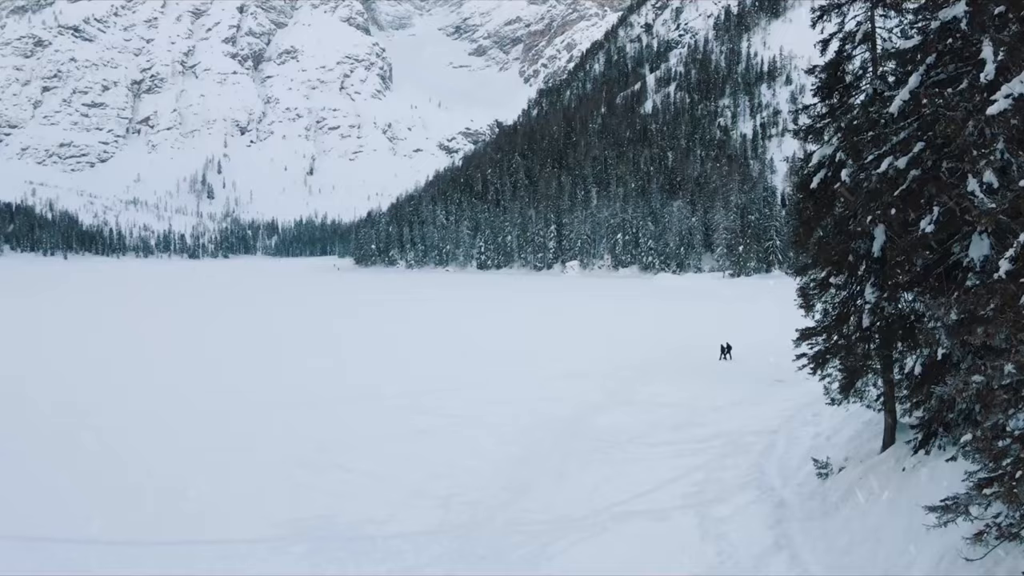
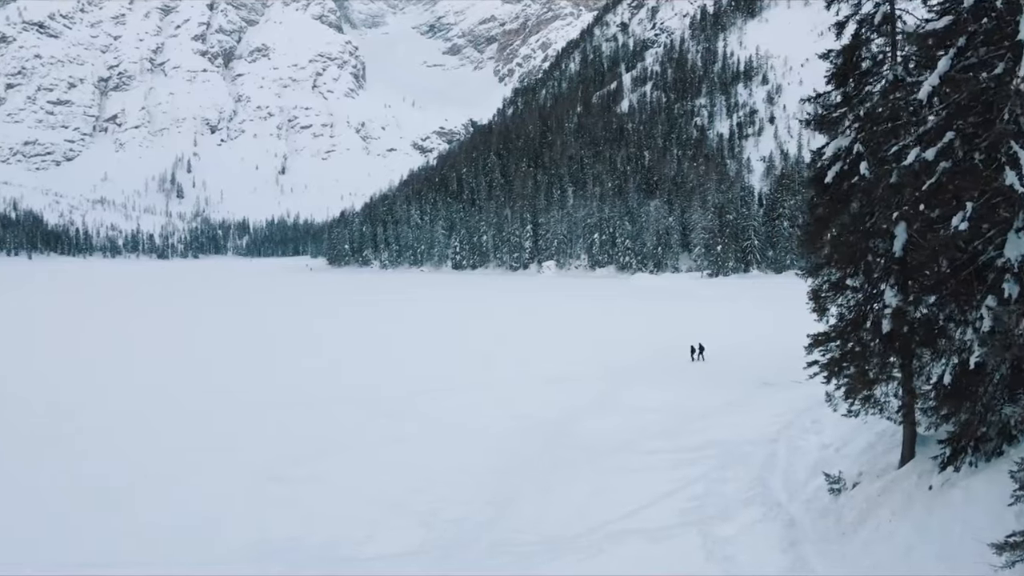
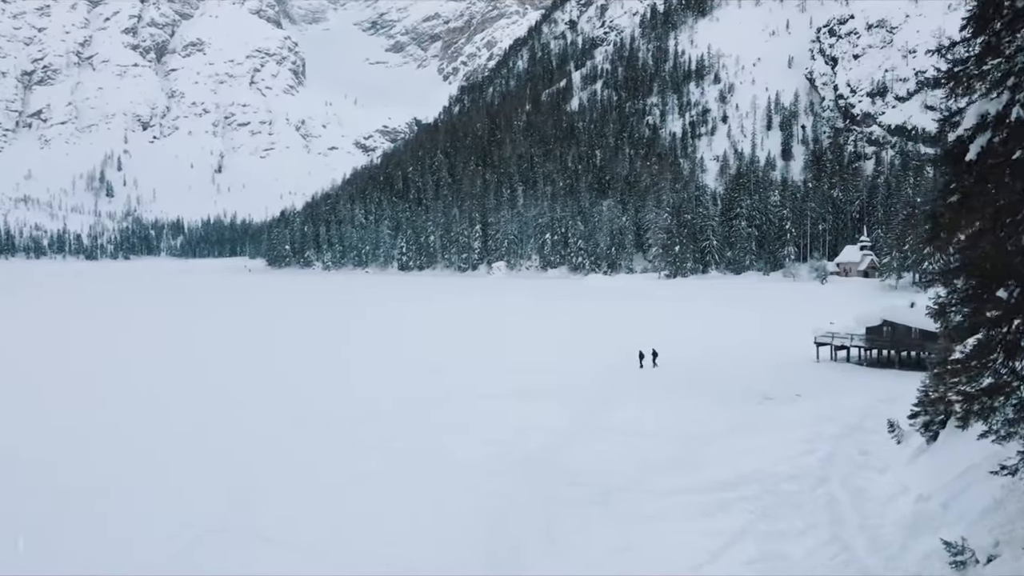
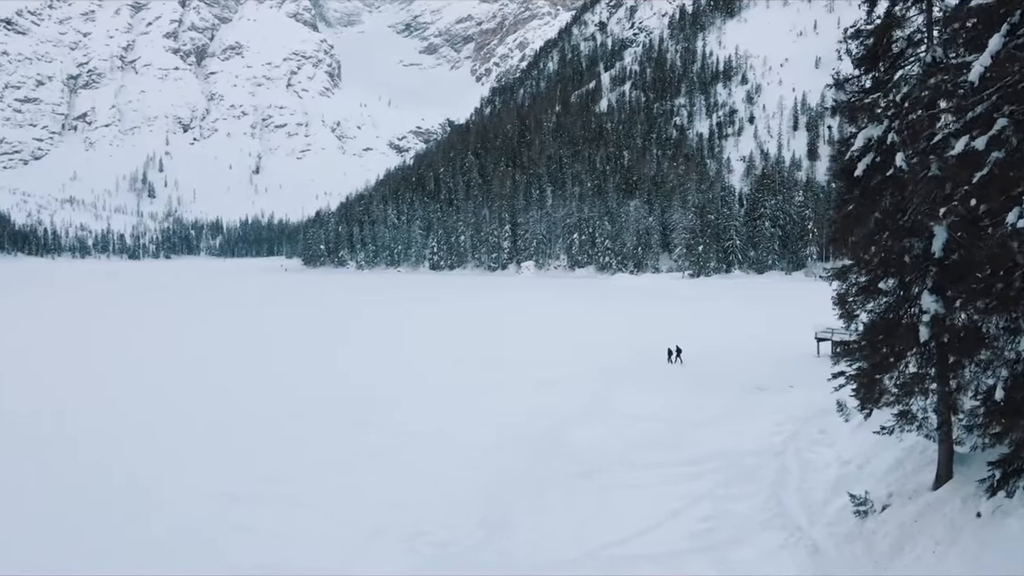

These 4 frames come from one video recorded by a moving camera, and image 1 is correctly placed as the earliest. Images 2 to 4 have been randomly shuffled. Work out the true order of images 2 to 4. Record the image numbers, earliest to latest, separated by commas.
2, 4, 3
